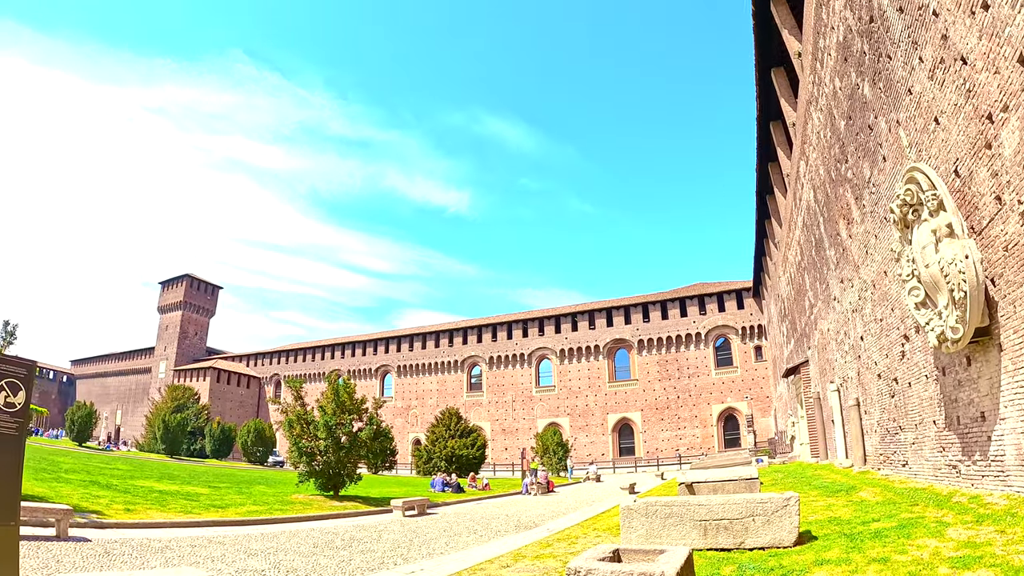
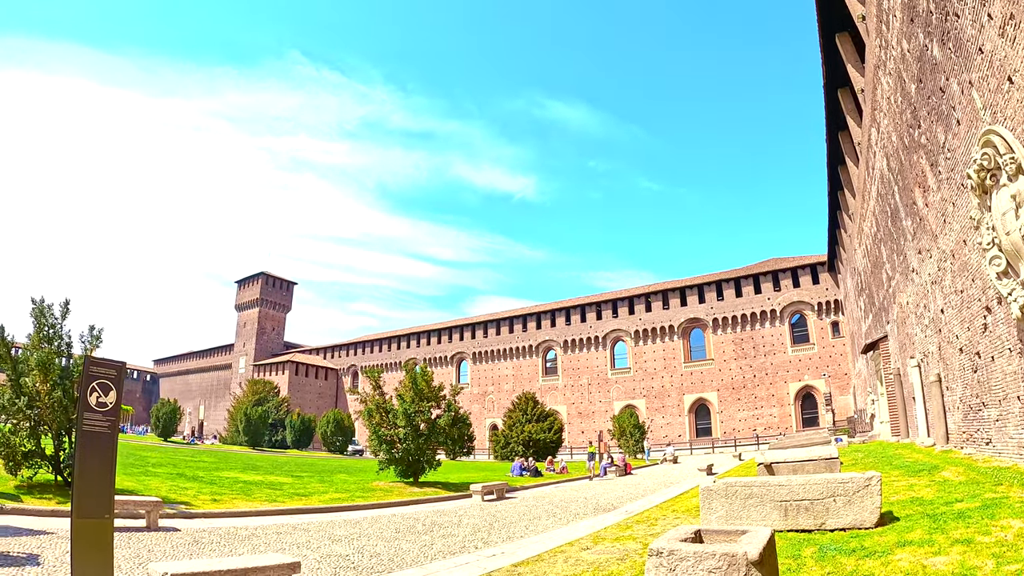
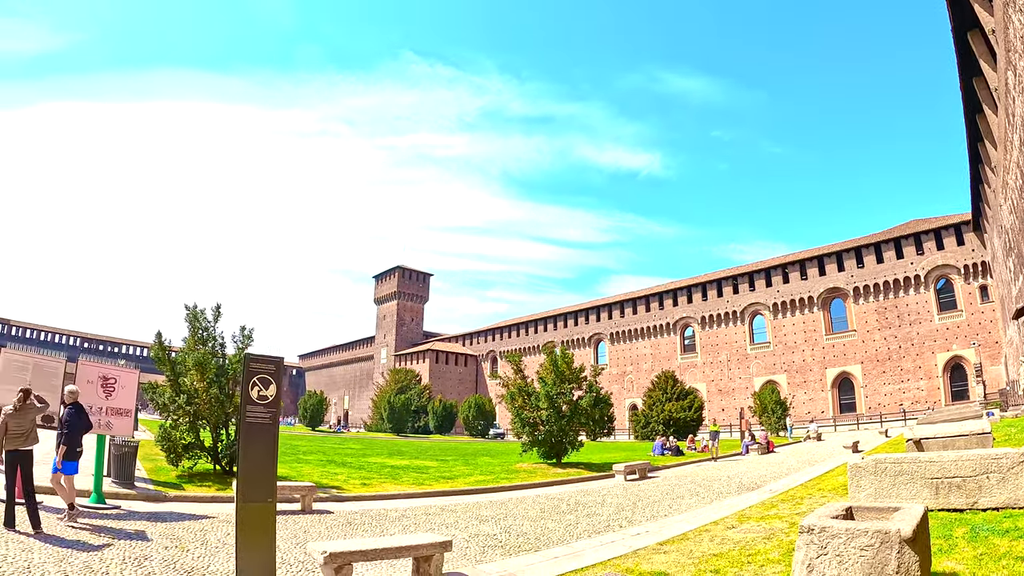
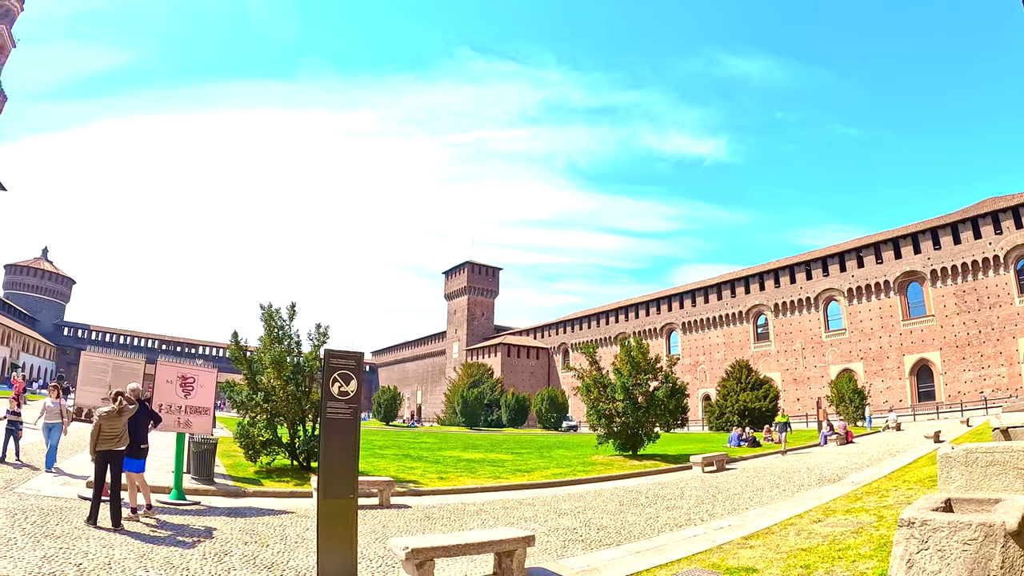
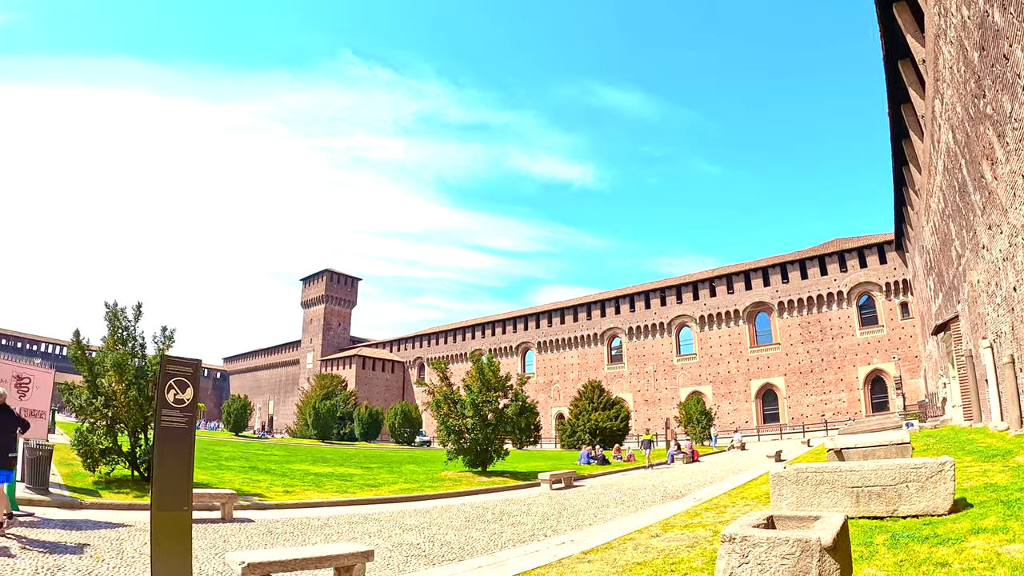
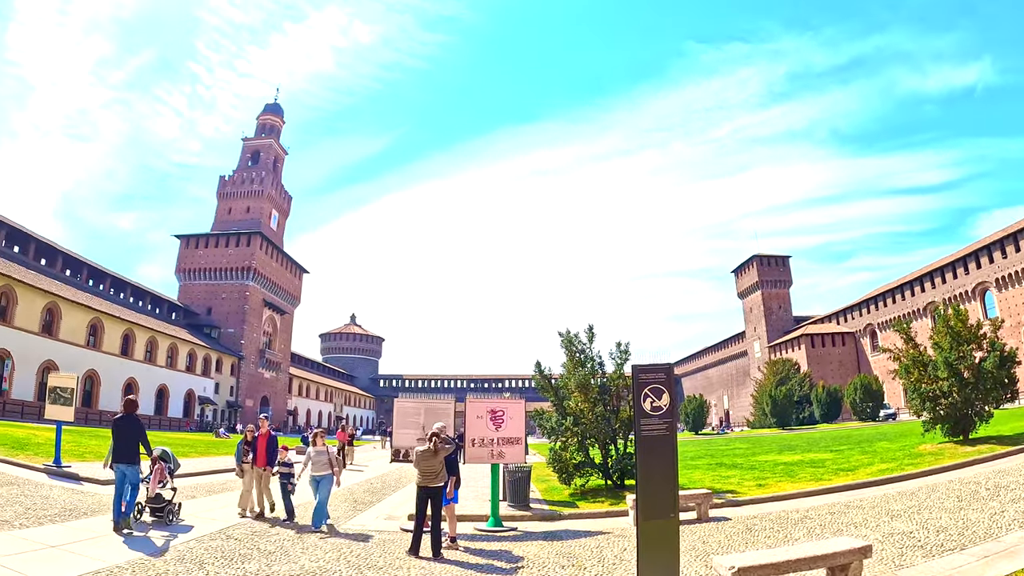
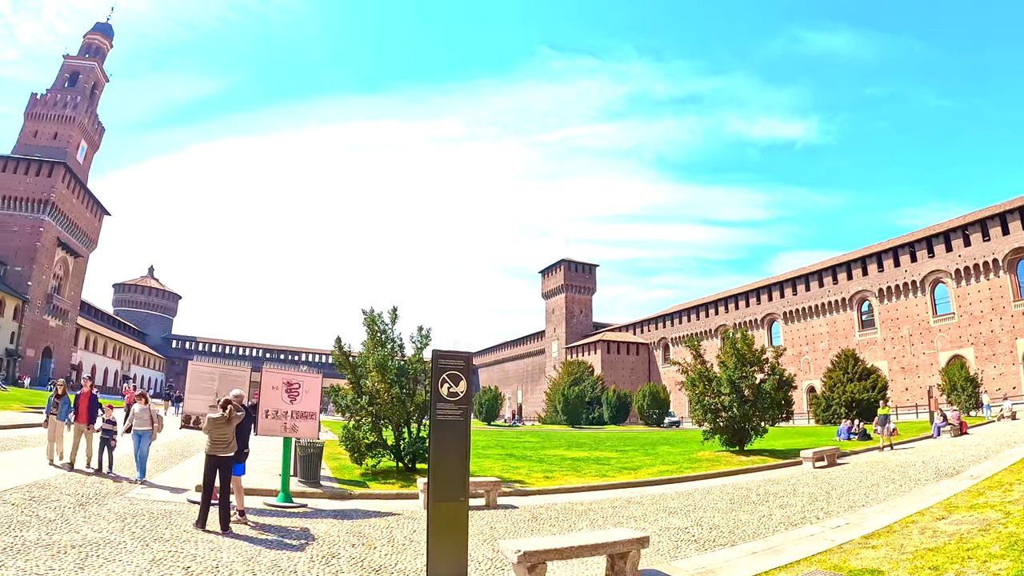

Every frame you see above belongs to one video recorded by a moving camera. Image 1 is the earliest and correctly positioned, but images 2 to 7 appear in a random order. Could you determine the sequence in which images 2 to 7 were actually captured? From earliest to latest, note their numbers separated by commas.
2, 5, 3, 4, 7, 6
